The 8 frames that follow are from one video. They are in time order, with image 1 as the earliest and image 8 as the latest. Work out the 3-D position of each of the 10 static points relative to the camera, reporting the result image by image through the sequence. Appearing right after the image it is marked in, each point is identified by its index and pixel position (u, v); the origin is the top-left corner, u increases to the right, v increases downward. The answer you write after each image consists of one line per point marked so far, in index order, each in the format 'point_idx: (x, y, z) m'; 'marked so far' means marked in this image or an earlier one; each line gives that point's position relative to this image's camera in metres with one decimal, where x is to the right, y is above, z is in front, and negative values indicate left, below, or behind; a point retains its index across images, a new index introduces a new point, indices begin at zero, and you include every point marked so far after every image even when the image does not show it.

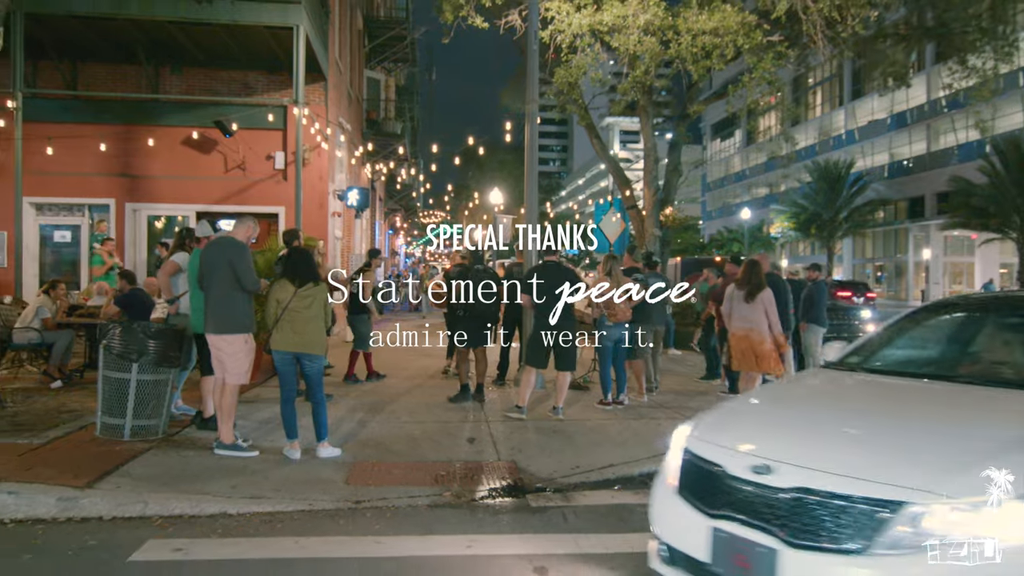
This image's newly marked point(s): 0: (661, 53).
0: (+2.5, +3.9, +13.5) m
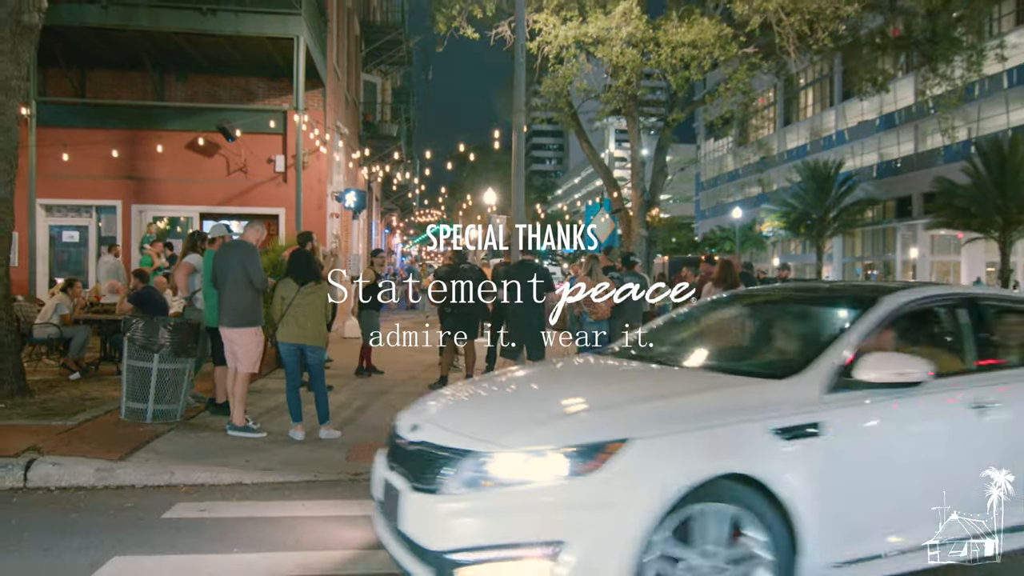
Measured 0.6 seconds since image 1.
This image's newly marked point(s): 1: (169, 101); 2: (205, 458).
0: (+2.3, +4.0, +14.2) m
1: (-7.3, +3.9, +16.9) m
2: (-2.4, -1.4, +6.3) m
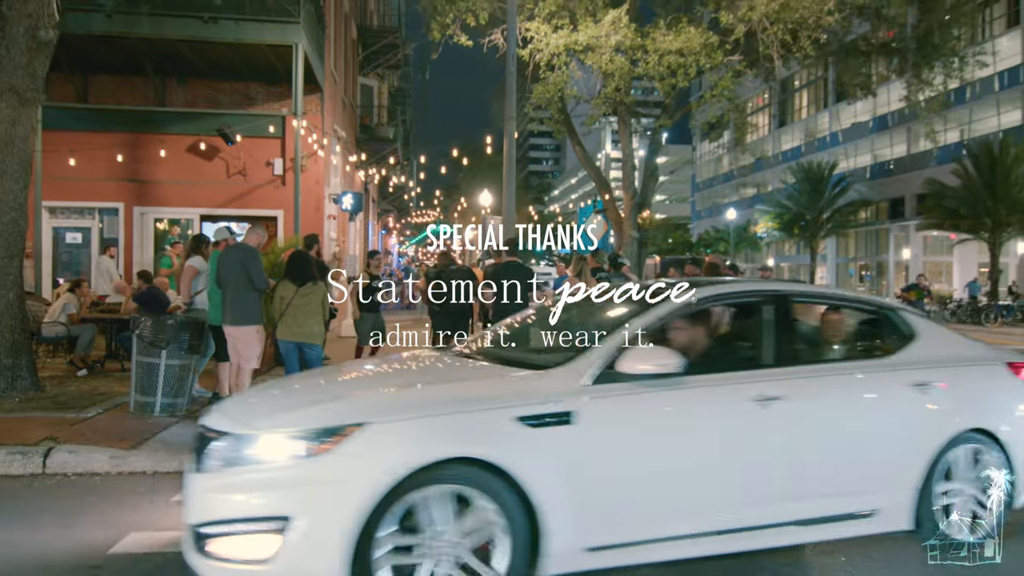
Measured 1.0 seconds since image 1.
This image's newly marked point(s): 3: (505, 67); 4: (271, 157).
0: (+2.2, +4.0, +14.6) m
1: (-7.4, +3.9, +17.3) m
2: (-2.5, -1.4, +6.7) m
3: (-0.2, +3.8, +13.7) m
4: (-5.2, +2.8, +17.1) m
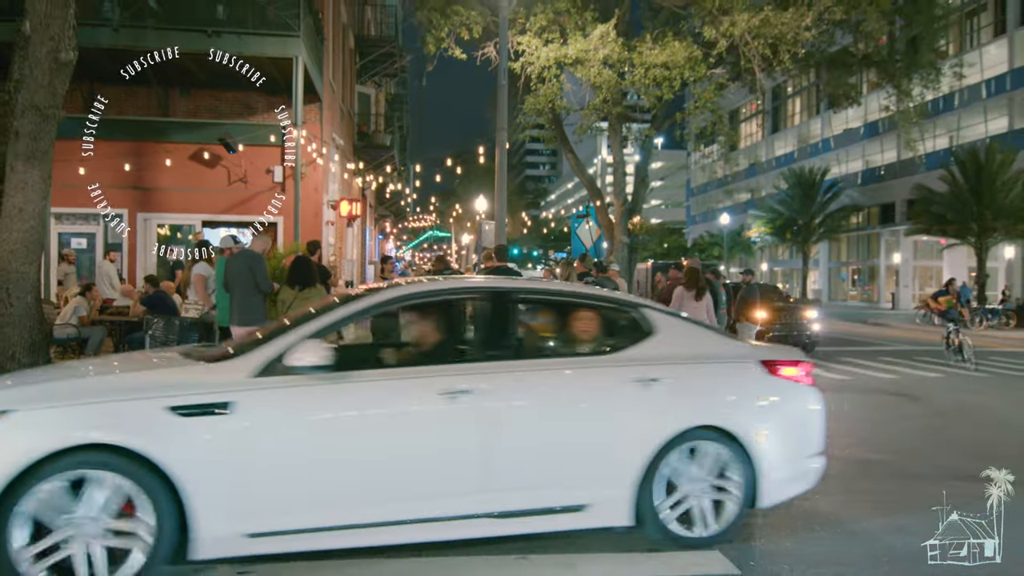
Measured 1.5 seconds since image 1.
0: (+2.0, +3.9, +15.2) m
1: (-7.6, +3.9, +17.9) m
2: (-2.7, -1.4, +7.2) m
3: (-0.3, +3.7, +14.3) m
4: (-5.3, +2.7, +17.7) m
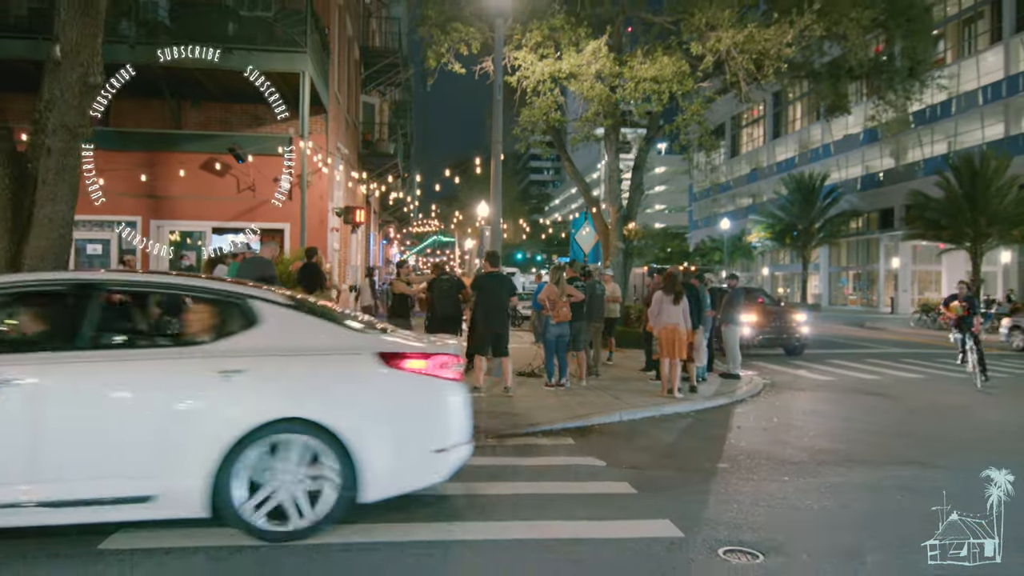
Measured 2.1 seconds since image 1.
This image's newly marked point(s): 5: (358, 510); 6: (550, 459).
0: (+2.0, +3.8, +15.9) m
1: (-7.6, +3.8, +18.6) m
2: (-2.8, -1.5, +7.9) m
3: (-0.4, +3.7, +15.0) m
4: (-5.4, +2.6, +18.5) m
5: (-0.8, -1.5, +4.9) m
6: (+0.4, -1.6, +7.2) m
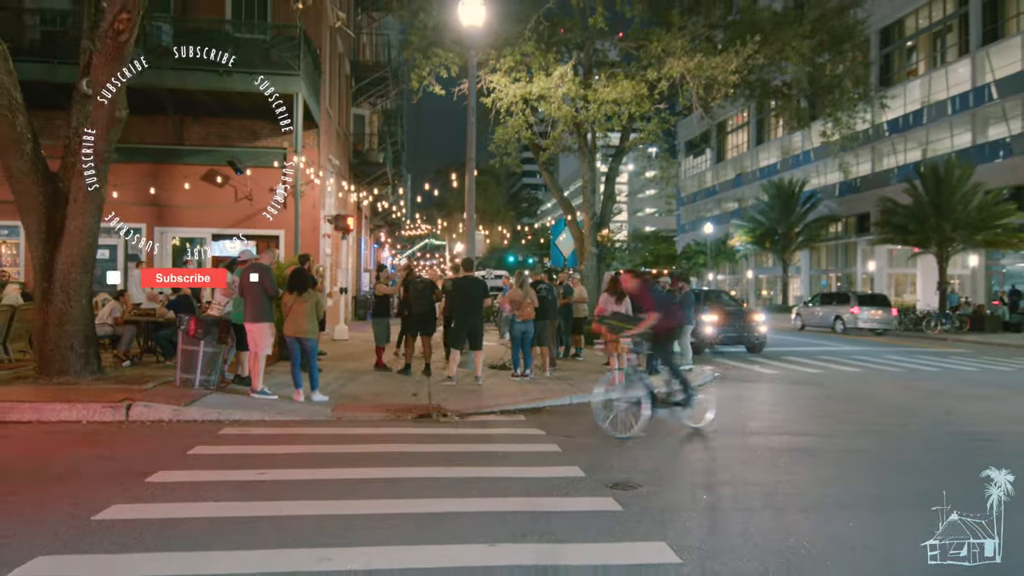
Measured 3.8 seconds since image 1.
0: (+1.4, +3.8, +17.5) m
1: (-8.2, +3.7, +20.2) m
2: (-3.3, -1.5, +9.5) m
3: (-0.9, +3.6, +16.6) m
4: (-6.0, +2.6, +20.0) m
5: (-1.3, -1.5, +6.4) m
6: (-0.1, -1.6, +8.8) m
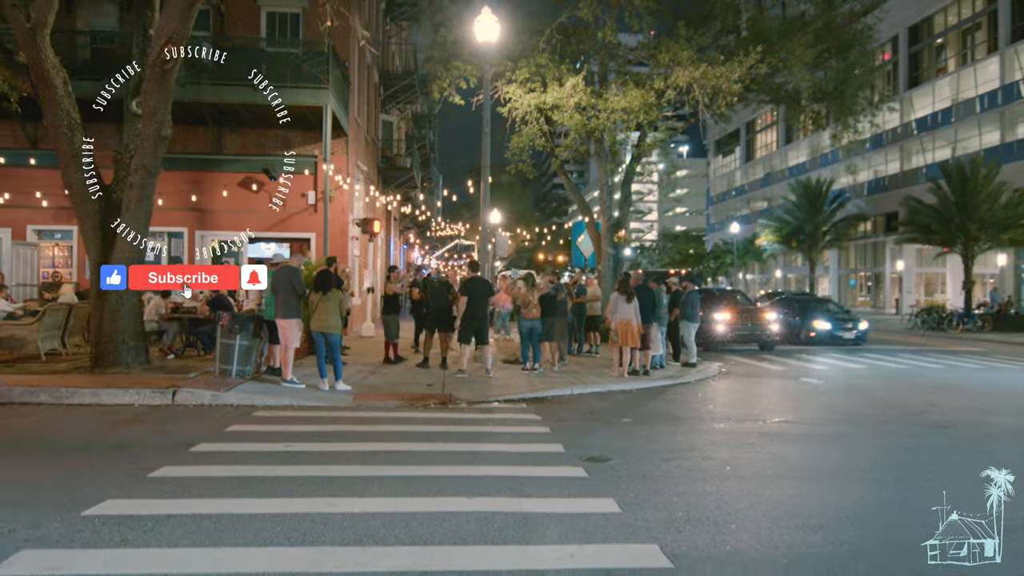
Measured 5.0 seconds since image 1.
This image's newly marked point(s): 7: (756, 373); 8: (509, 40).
0: (+1.8, +3.8, +18.5) m
1: (-7.7, +3.7, +21.5) m
2: (-3.3, -1.5, +10.6) m
3: (-0.6, +3.6, +17.7) m
4: (-5.5, +2.6, +21.2) m
5: (-1.4, -1.5, +7.5) m
6: (-0.1, -1.6, +9.8) m
7: (+5.5, -1.9, +18.2) m
8: (-0.1, +5.8, +18.7) m
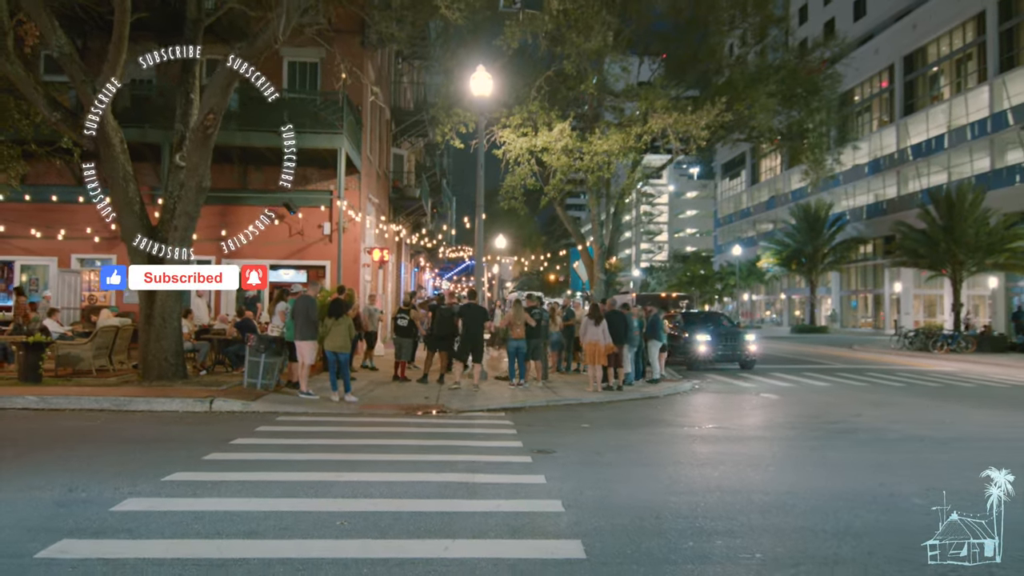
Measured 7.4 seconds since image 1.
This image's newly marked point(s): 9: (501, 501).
0: (+1.6, +3.2, +20.6) m
1: (-7.8, +3.0, +23.8) m
2: (-3.6, -1.9, +12.7) m
3: (-0.8, +3.0, +19.8) m
4: (-5.6, +1.9, +23.5) m
5: (-1.7, -1.8, +9.5) m
6: (-0.4, -2.0, +11.8) m
7: (+5.4, -2.5, +20.0) m
8: (-0.2, +5.2, +20.9) m
9: (-0.1, -1.7, +6.5) m
